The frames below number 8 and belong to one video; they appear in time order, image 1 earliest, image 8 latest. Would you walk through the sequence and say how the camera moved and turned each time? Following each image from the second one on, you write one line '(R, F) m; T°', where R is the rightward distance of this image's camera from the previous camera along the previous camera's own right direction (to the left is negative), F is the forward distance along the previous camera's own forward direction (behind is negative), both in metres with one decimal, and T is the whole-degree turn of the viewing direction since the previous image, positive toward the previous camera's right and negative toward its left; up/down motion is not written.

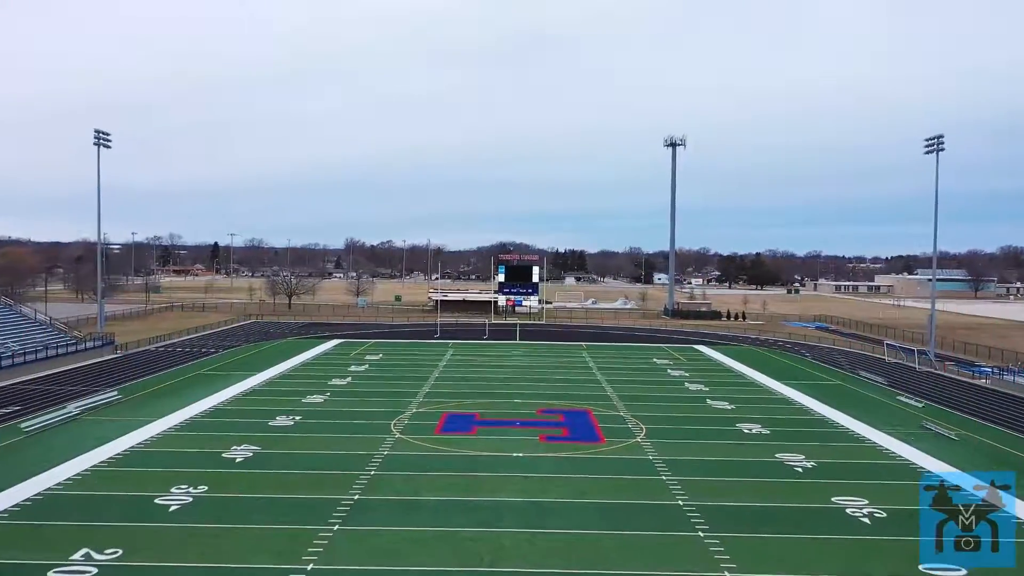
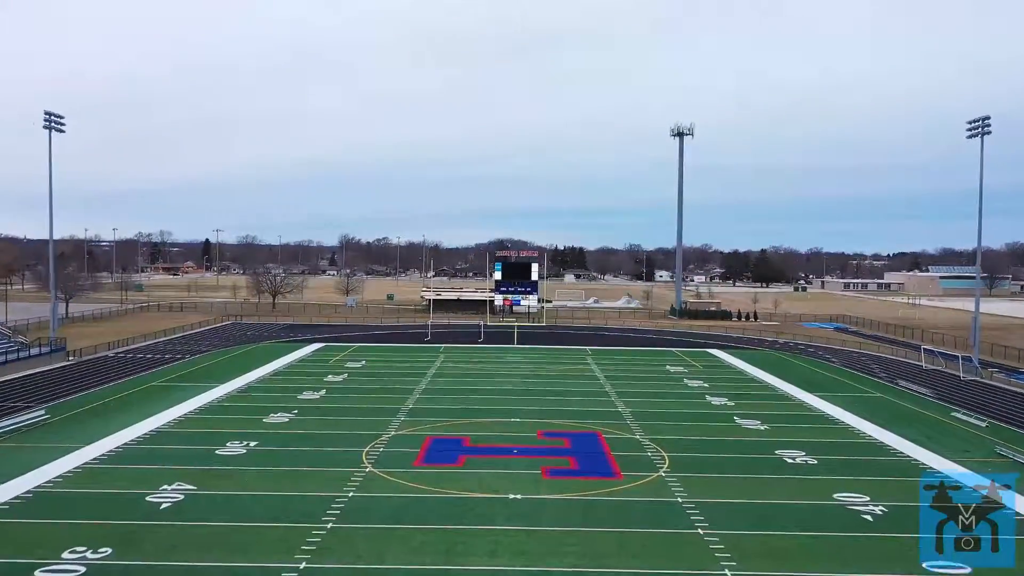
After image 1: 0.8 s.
(0.0, +4.0) m; 0°
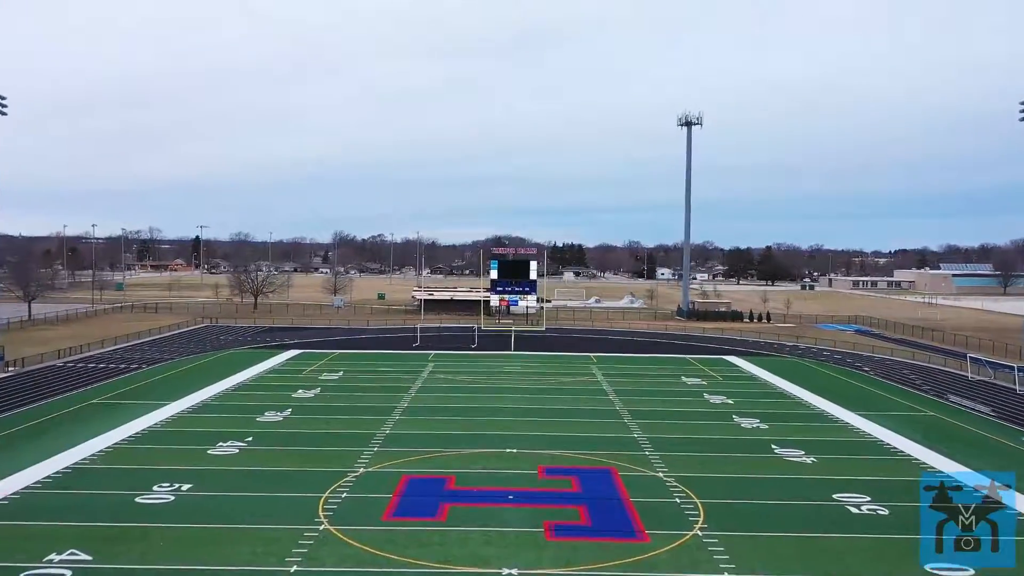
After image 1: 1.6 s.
(+0.1, +4.0) m; 0°
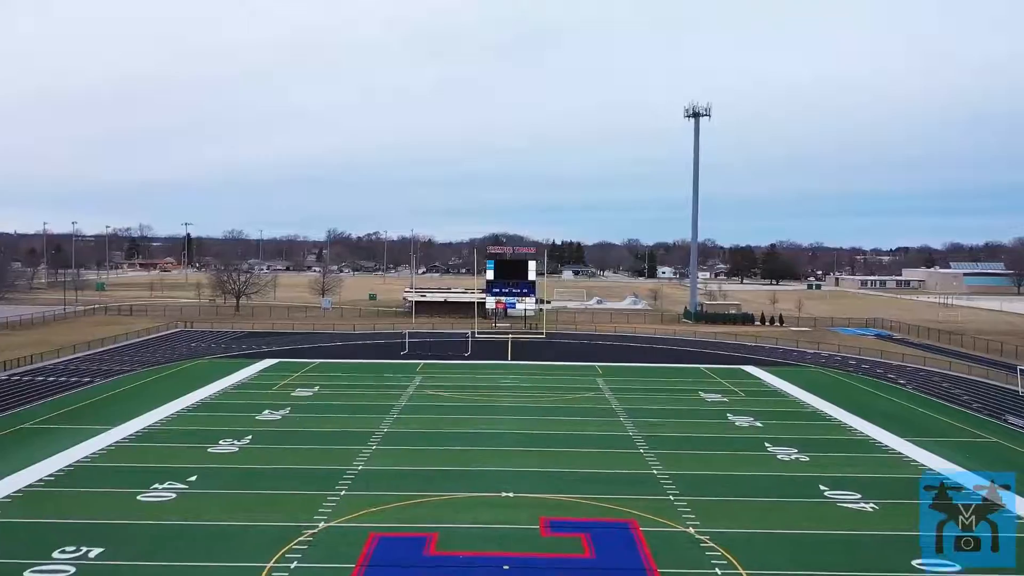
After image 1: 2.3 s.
(0.0, +3.5) m; 0°
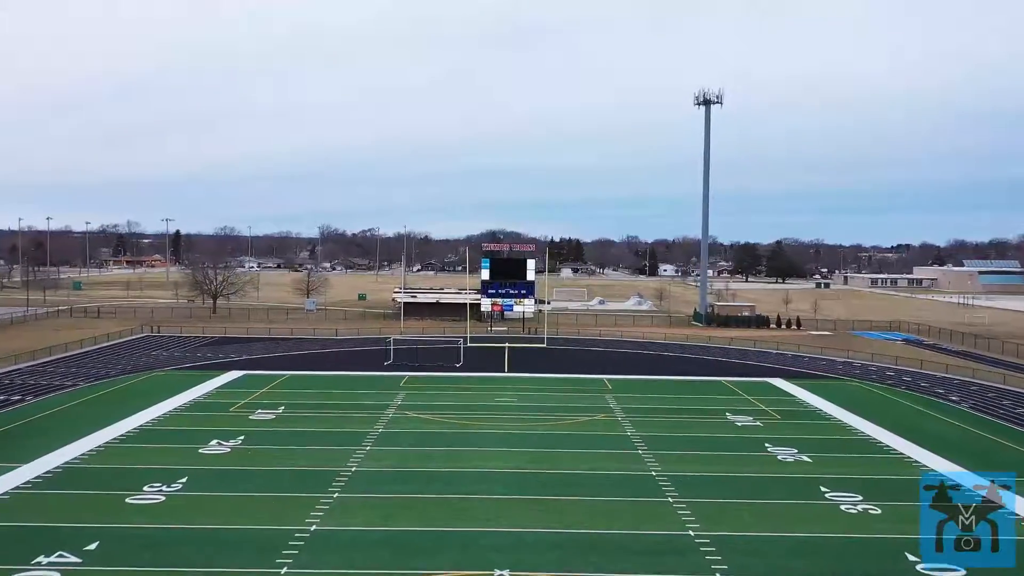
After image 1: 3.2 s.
(0.0, +4.1) m; 0°
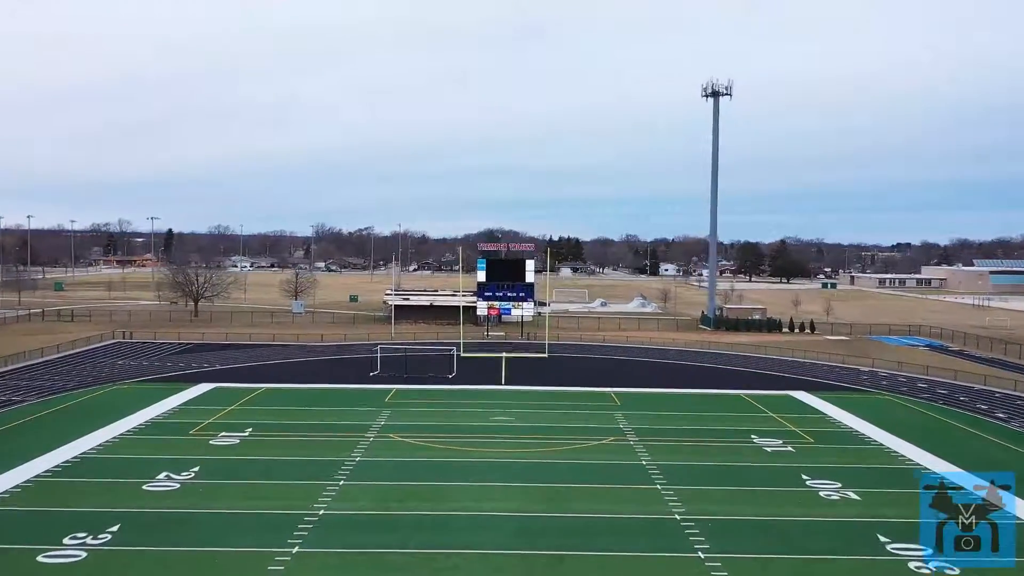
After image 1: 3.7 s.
(0.0, +2.9) m; 0°
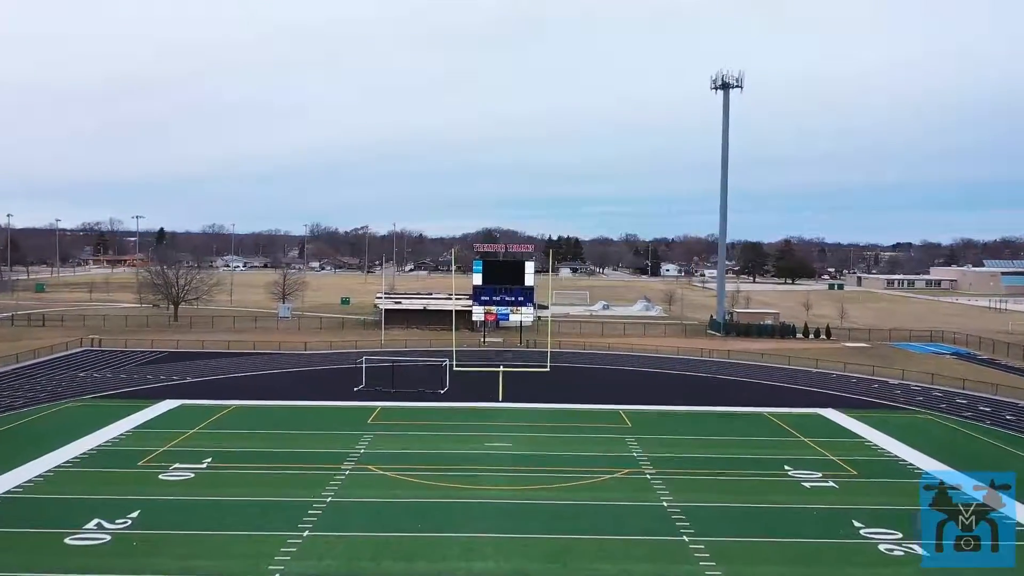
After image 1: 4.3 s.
(0.0, +2.9) m; 0°
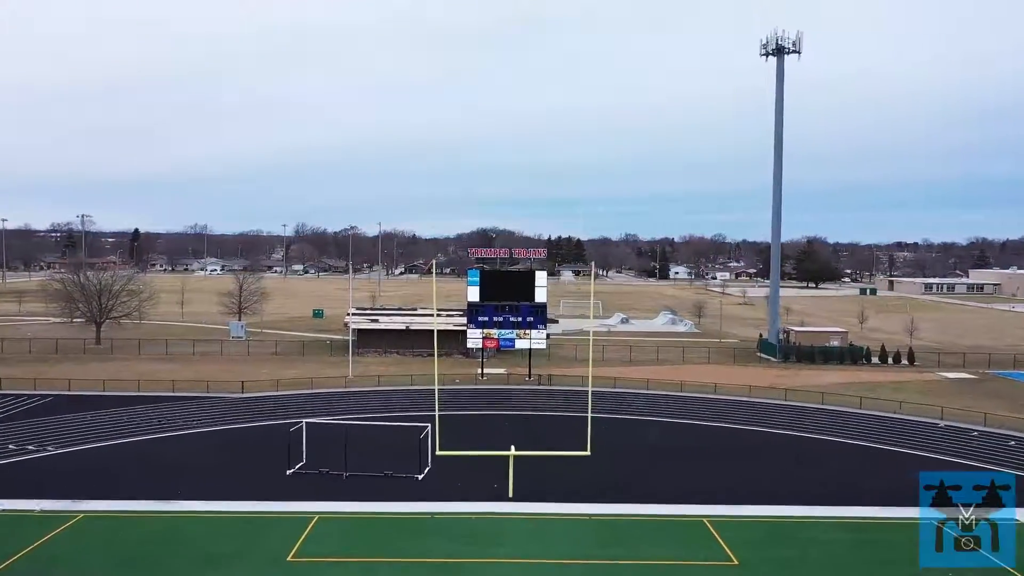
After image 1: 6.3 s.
(-0.3, +9.7) m; 0°
